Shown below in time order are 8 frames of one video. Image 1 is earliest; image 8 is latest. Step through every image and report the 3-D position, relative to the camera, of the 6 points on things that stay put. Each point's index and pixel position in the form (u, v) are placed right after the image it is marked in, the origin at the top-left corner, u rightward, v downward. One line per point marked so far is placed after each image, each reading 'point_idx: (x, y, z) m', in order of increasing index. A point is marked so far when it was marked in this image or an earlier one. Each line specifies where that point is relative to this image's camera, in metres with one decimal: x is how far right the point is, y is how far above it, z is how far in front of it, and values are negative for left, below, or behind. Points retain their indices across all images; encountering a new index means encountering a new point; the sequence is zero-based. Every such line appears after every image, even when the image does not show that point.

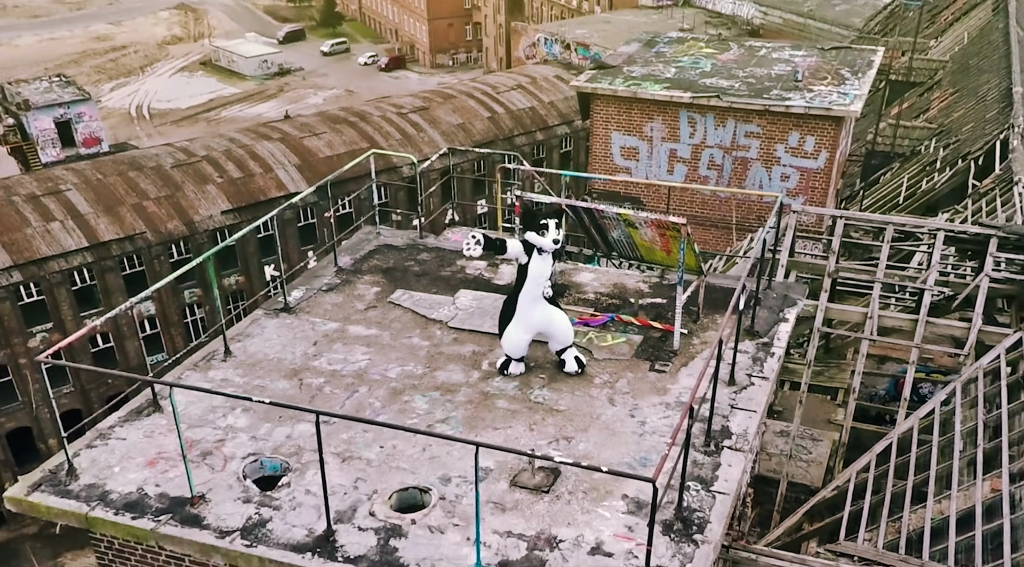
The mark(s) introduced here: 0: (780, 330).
0: (+2.2, -0.4, +7.0) m
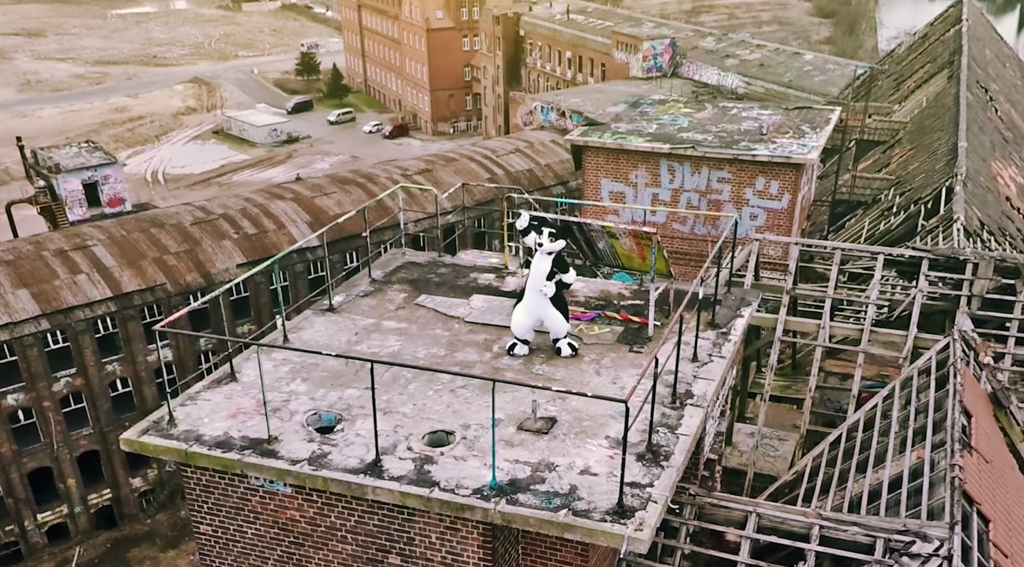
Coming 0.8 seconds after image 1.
0: (+2.2, -0.4, +8.6) m
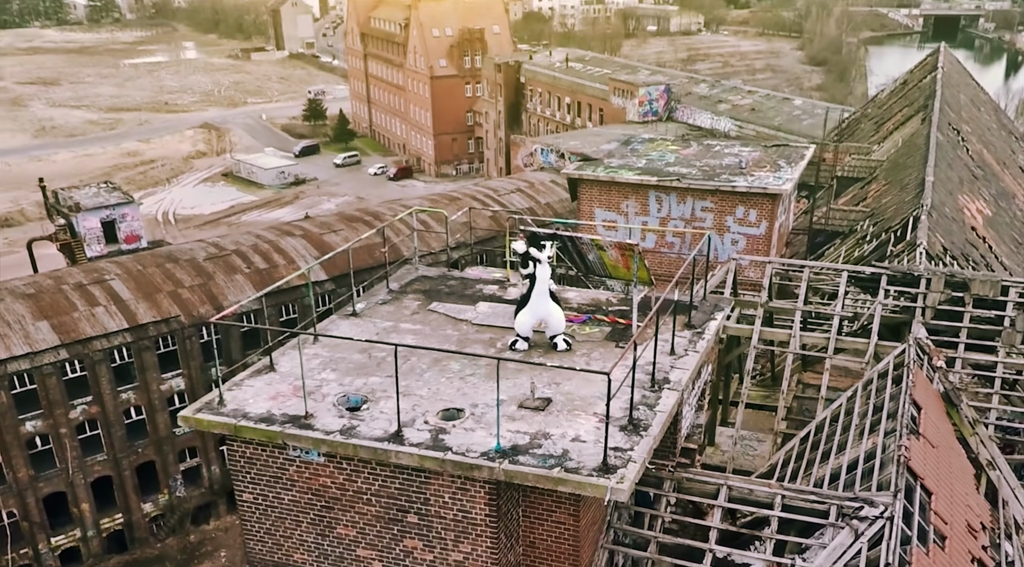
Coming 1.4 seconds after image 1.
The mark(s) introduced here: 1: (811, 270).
0: (+2.3, -0.5, +9.9) m
1: (+3.8, -0.1, +10.8) m
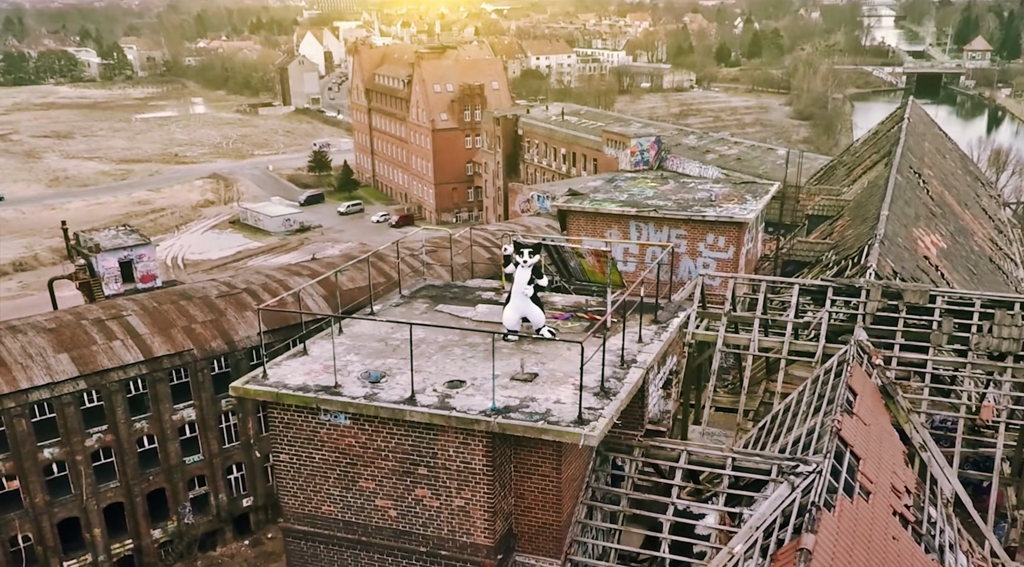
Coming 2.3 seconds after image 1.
0: (+2.2, -0.5, +11.6) m
1: (+3.7, -0.1, +12.6) m
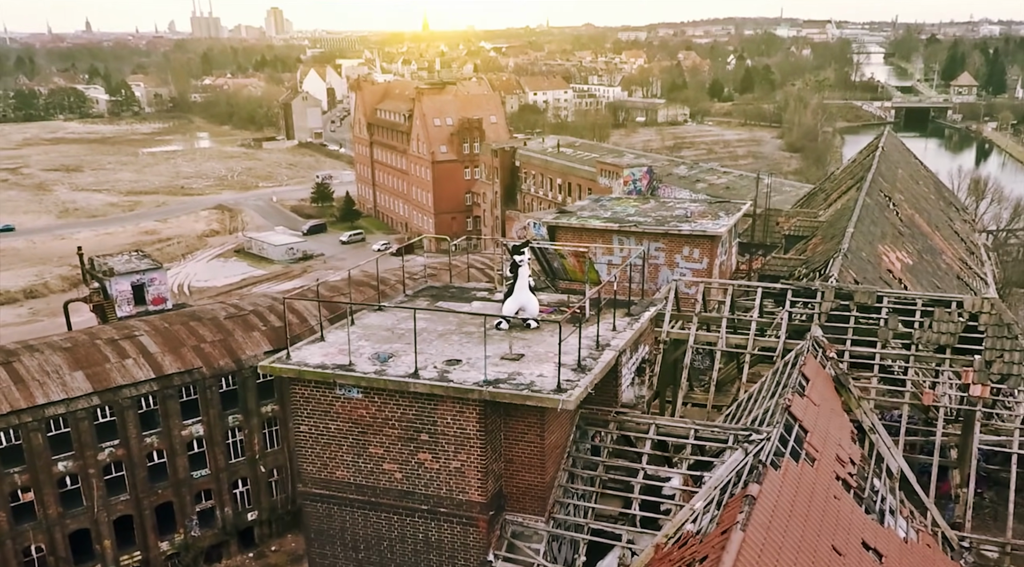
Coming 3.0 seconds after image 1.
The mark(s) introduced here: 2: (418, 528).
0: (+2.0, -0.4, +13.1) m
1: (+3.6, -0.1, +14.1) m
2: (-1.0, -2.9, +9.9) m
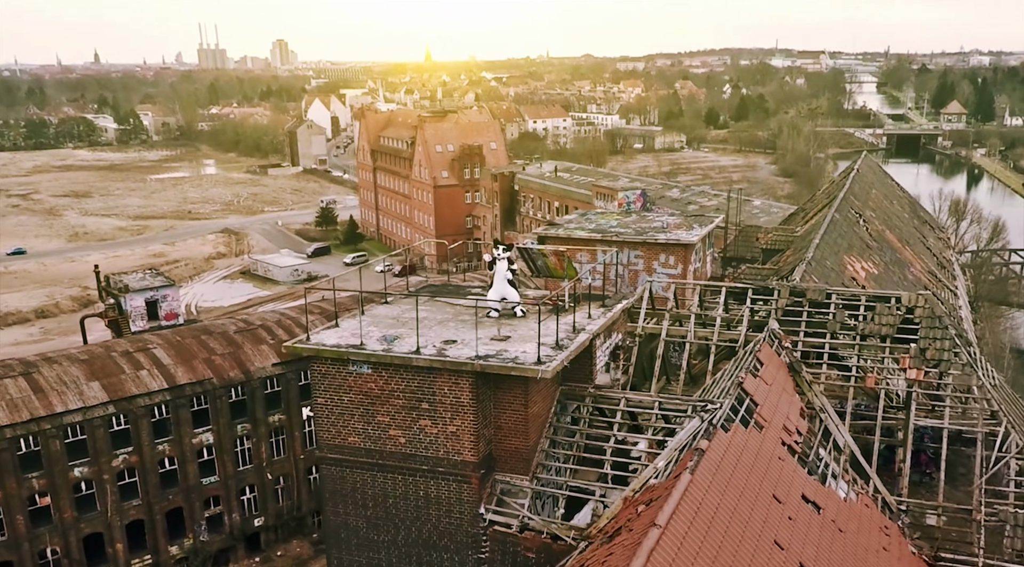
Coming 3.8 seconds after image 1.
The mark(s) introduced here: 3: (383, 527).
0: (+1.9, -0.3, +14.8) m
1: (+3.4, -0.1, +15.8) m
2: (-1.2, -2.7, +11.5) m
3: (-1.7, -3.3, +11.7) m
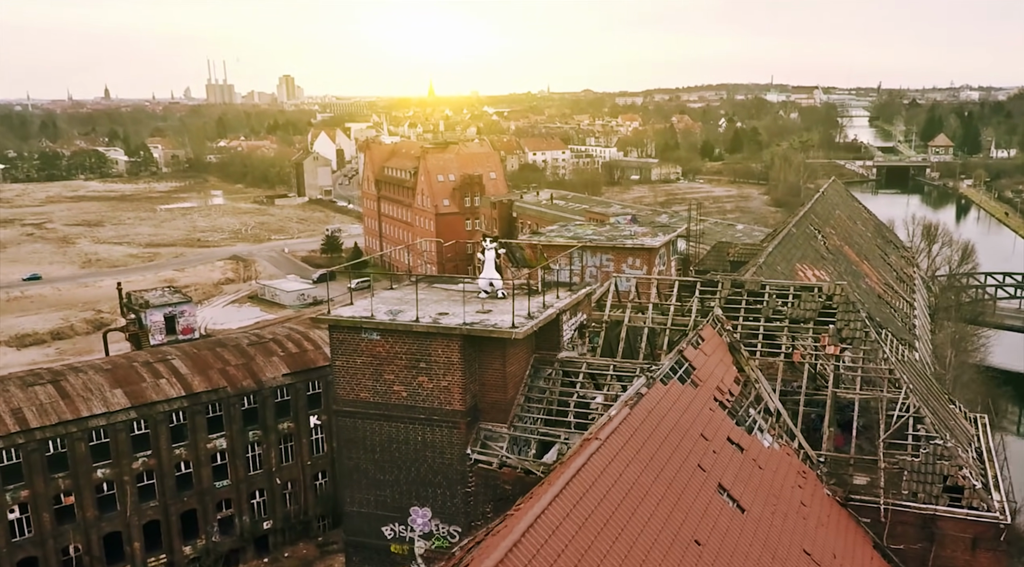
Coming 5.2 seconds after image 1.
0: (+1.6, -0.2, +17.4) m
1: (+3.1, 0.0, +18.4) m
2: (-1.5, -2.4, +14.0) m
3: (-2.0, -3.0, +14.2) m
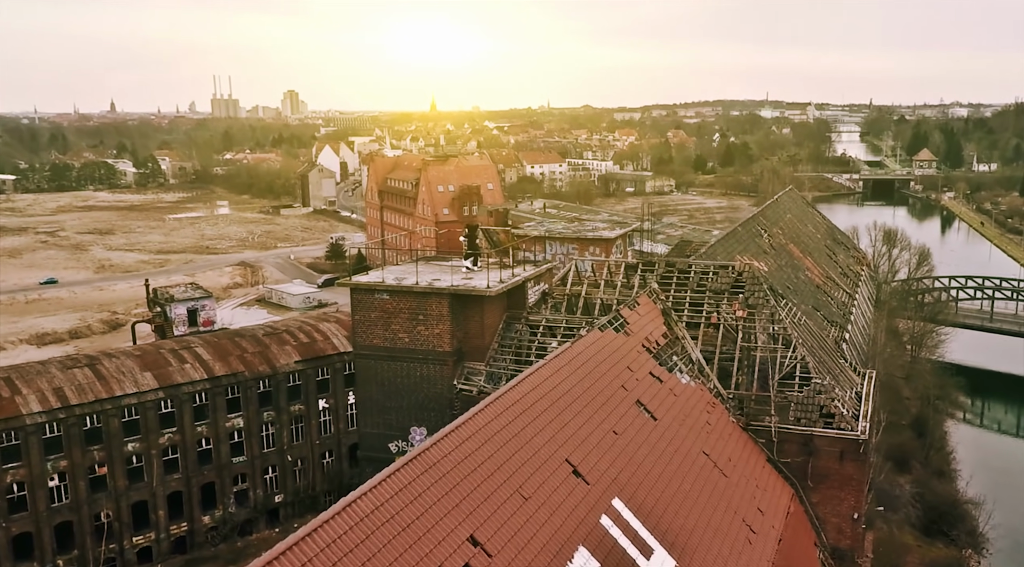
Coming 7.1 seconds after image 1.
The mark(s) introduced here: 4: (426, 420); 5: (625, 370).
0: (+1.0, +0.3, +21.6) m
1: (+2.6, +0.5, +22.6) m
2: (-2.1, -1.8, +18.2) m
3: (-2.6, -2.4, +18.3) m
4: (-1.8, -2.9, +18.1) m
5: (+2.3, -1.7, +17.0) m
